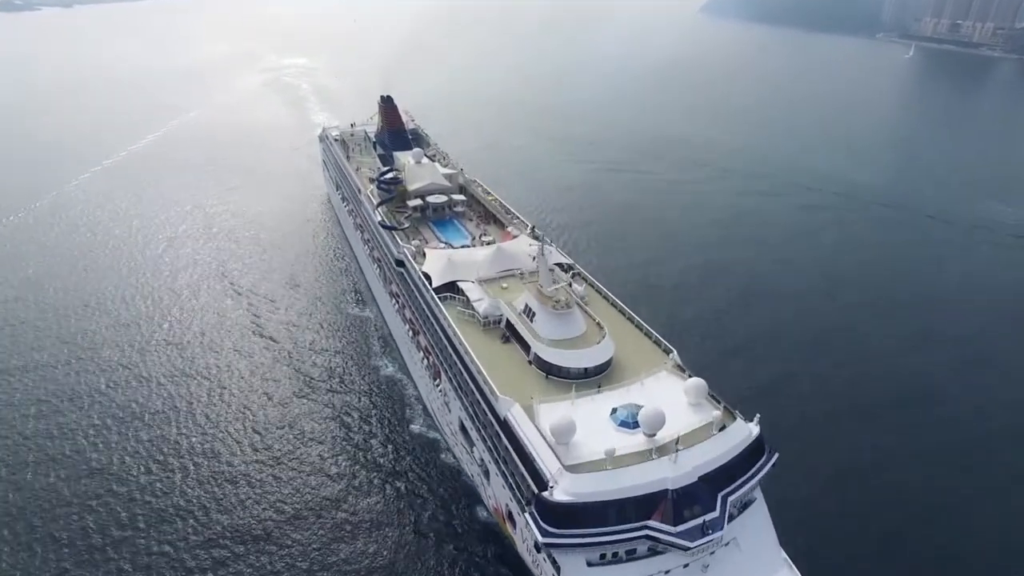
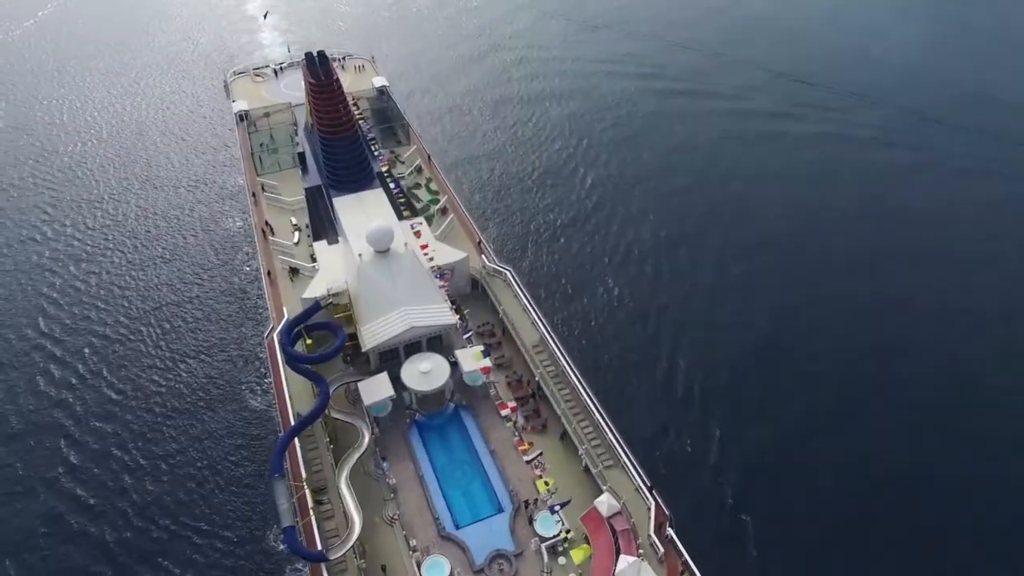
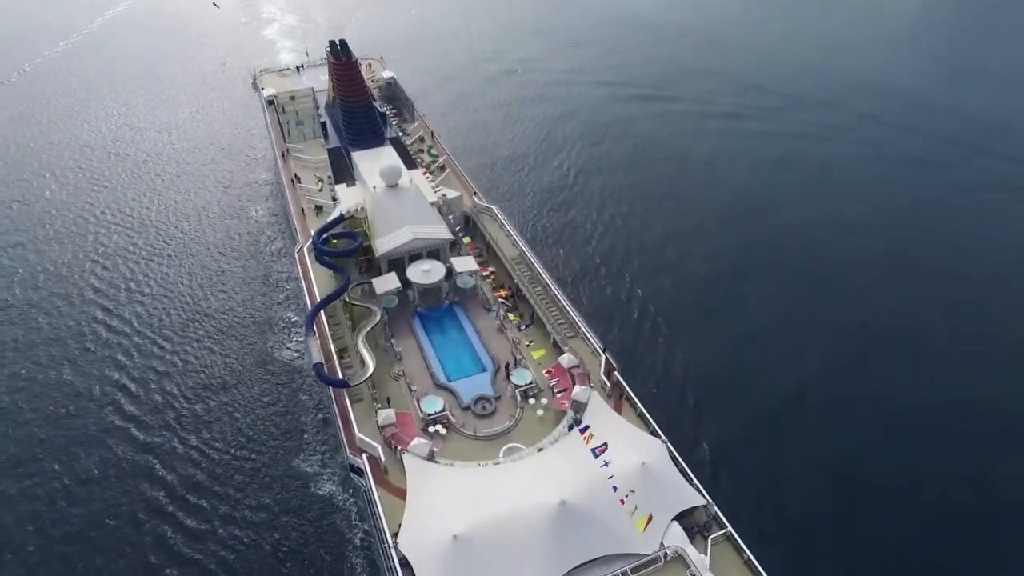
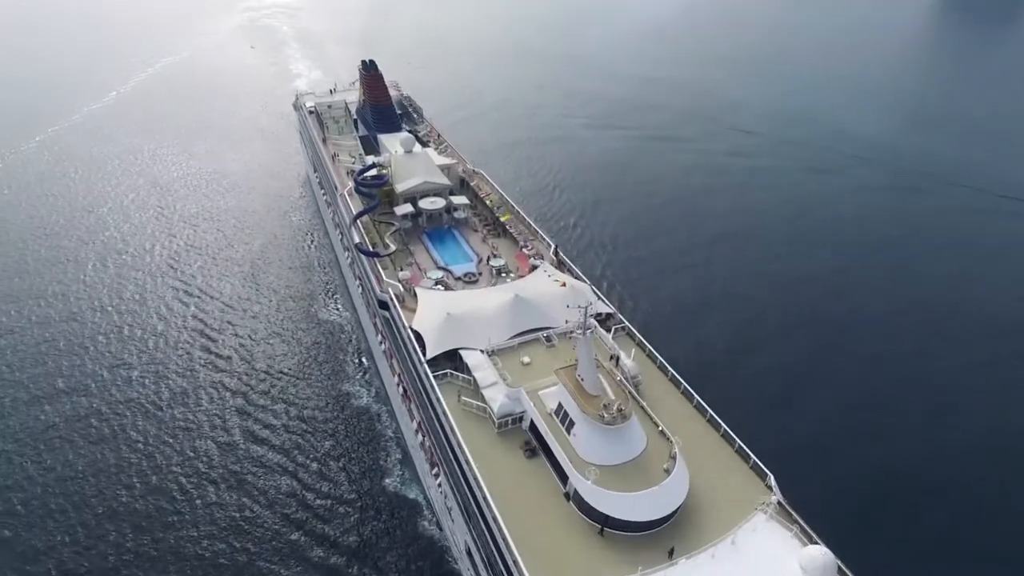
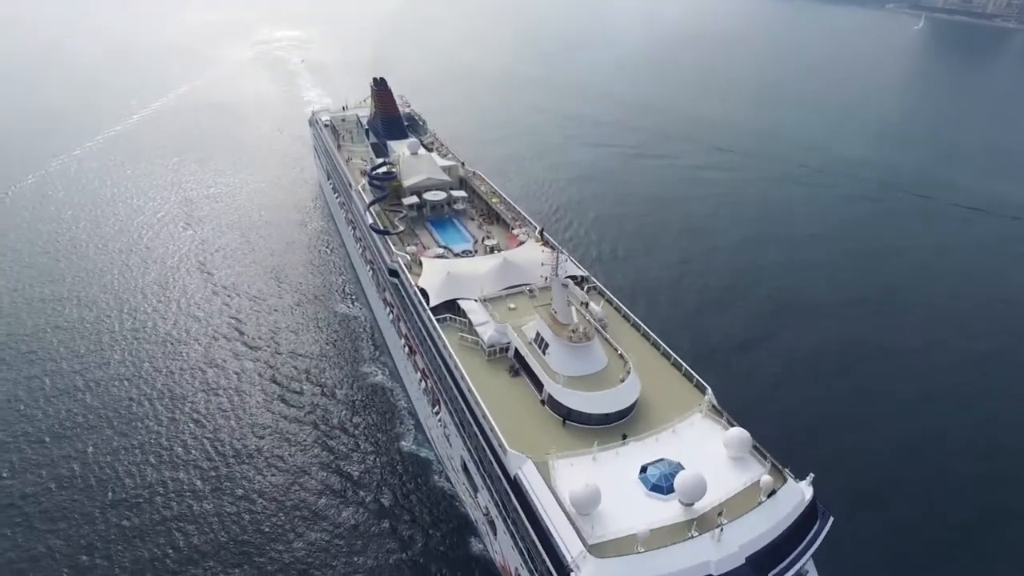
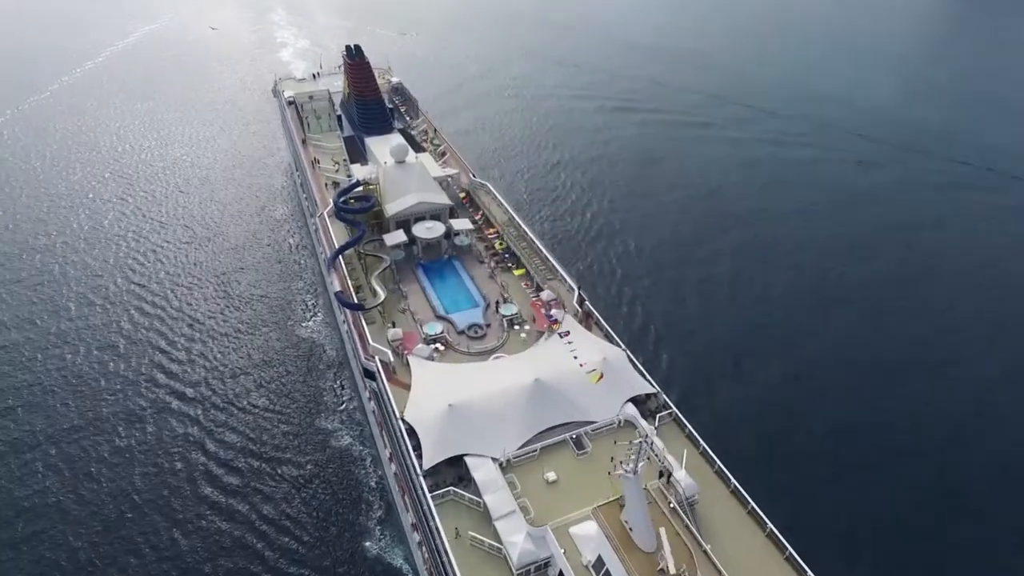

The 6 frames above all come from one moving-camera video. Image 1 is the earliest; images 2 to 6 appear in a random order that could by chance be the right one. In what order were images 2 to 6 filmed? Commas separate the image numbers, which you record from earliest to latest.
5, 4, 6, 3, 2
